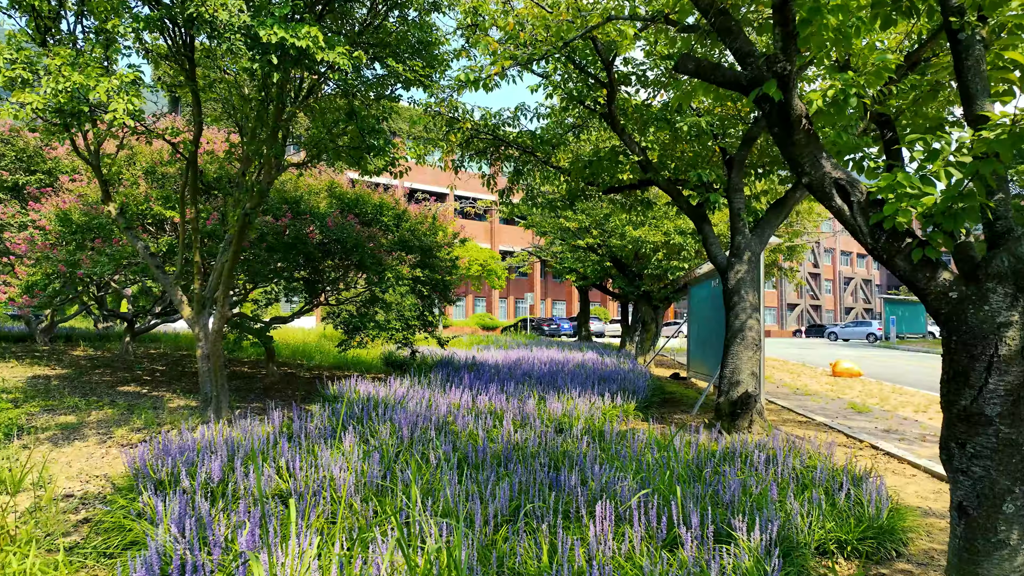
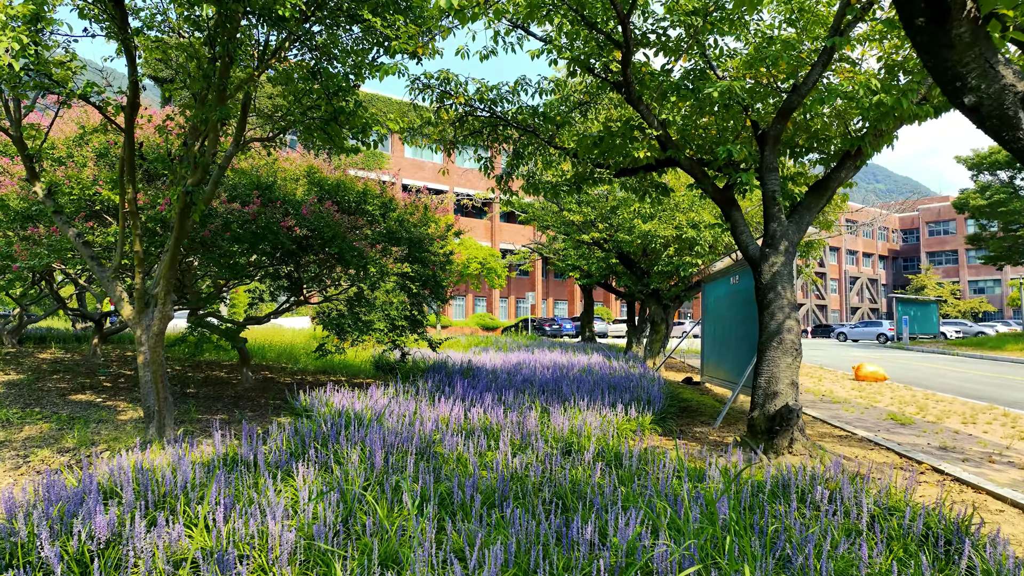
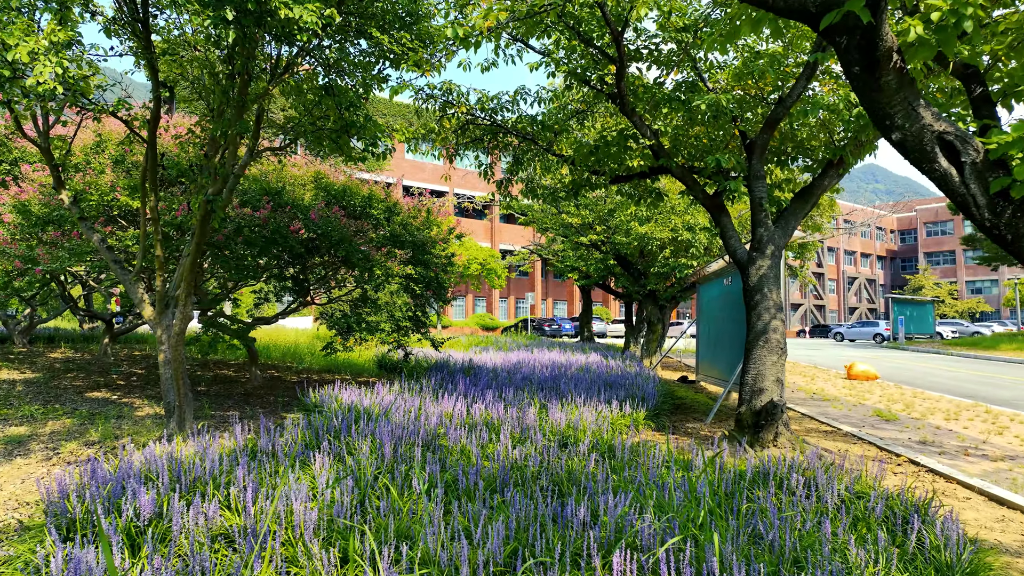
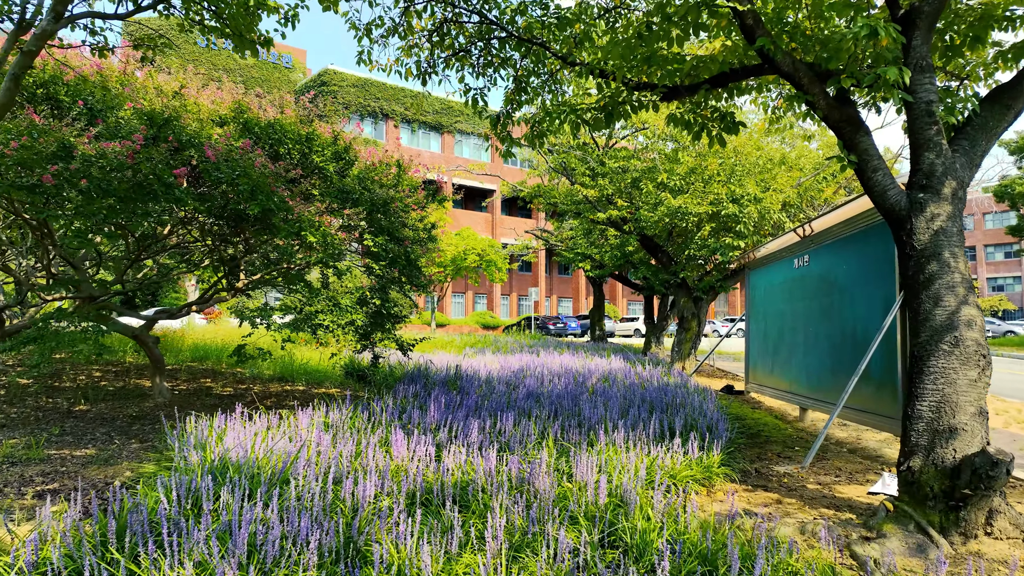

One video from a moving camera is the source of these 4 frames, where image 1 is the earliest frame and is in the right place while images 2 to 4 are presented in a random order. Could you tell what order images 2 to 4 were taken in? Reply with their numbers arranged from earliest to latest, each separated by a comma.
3, 2, 4
